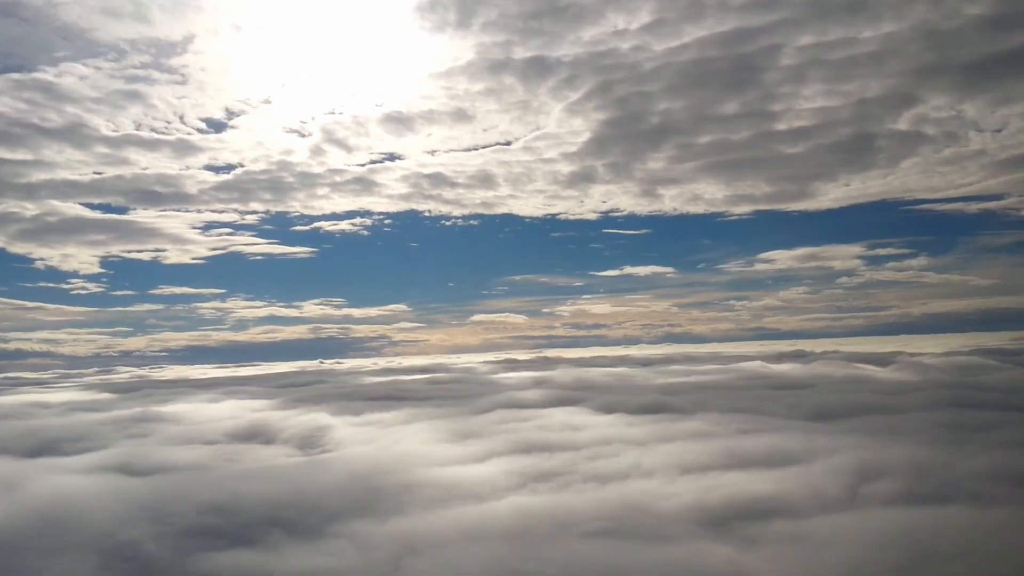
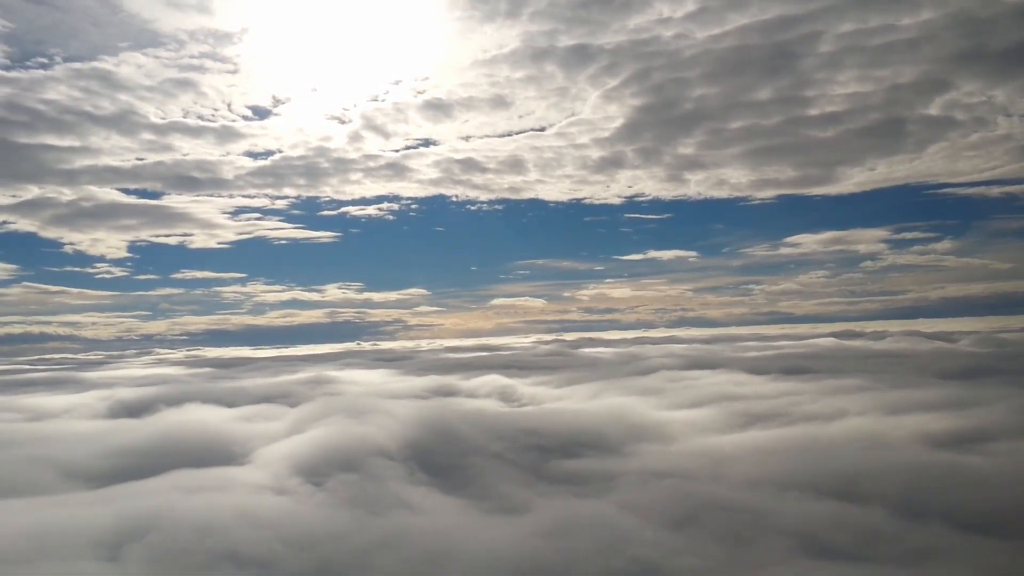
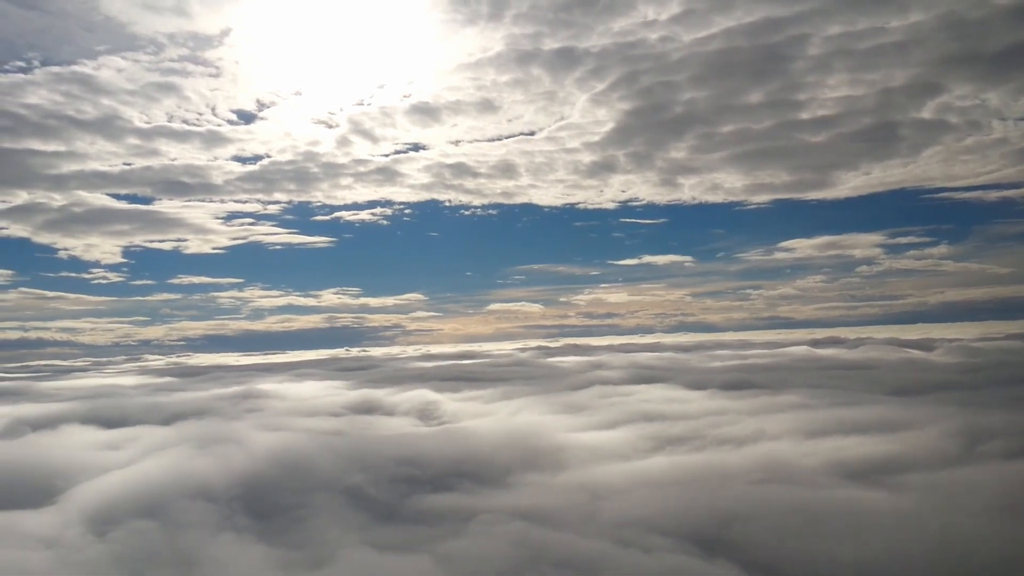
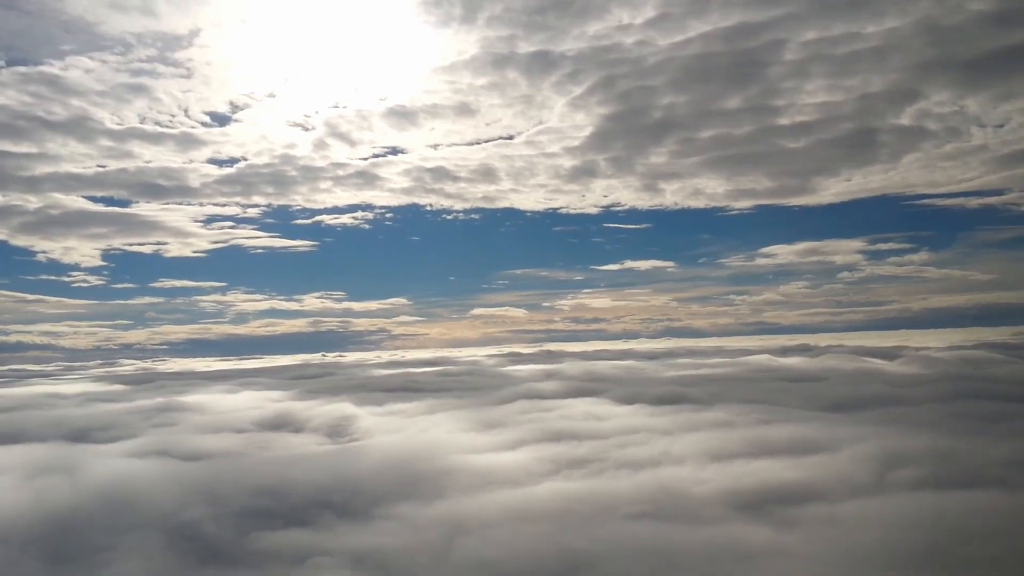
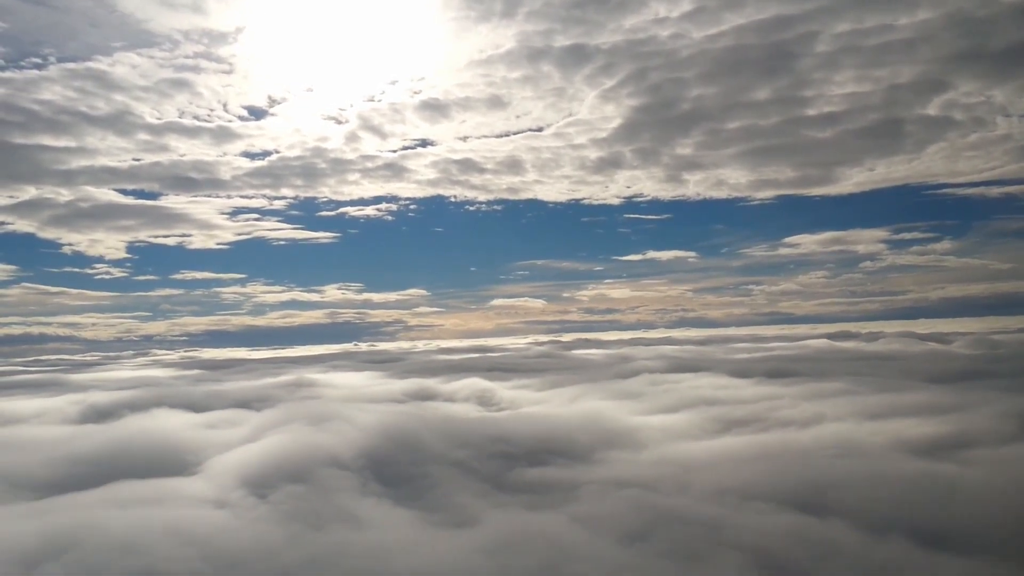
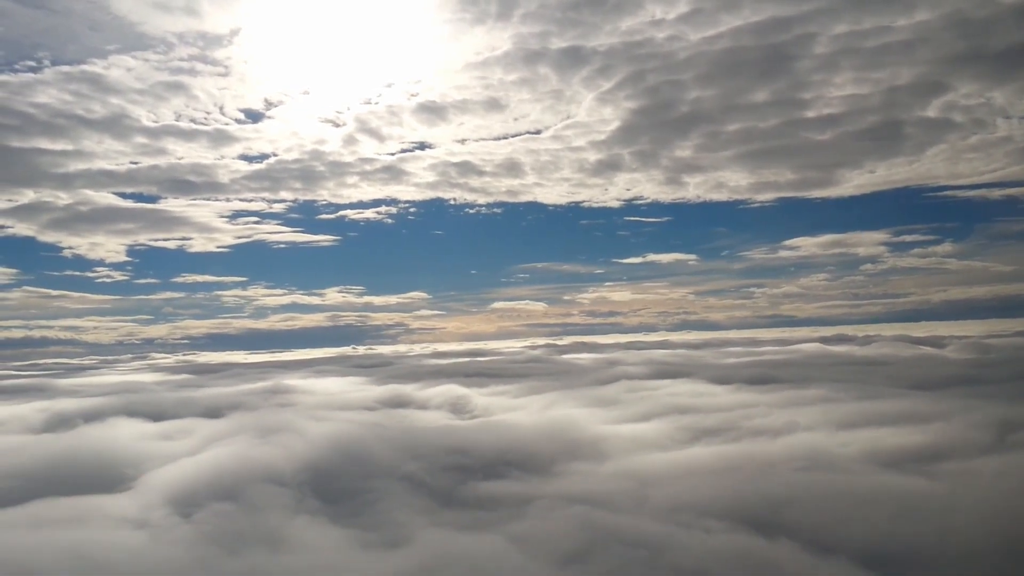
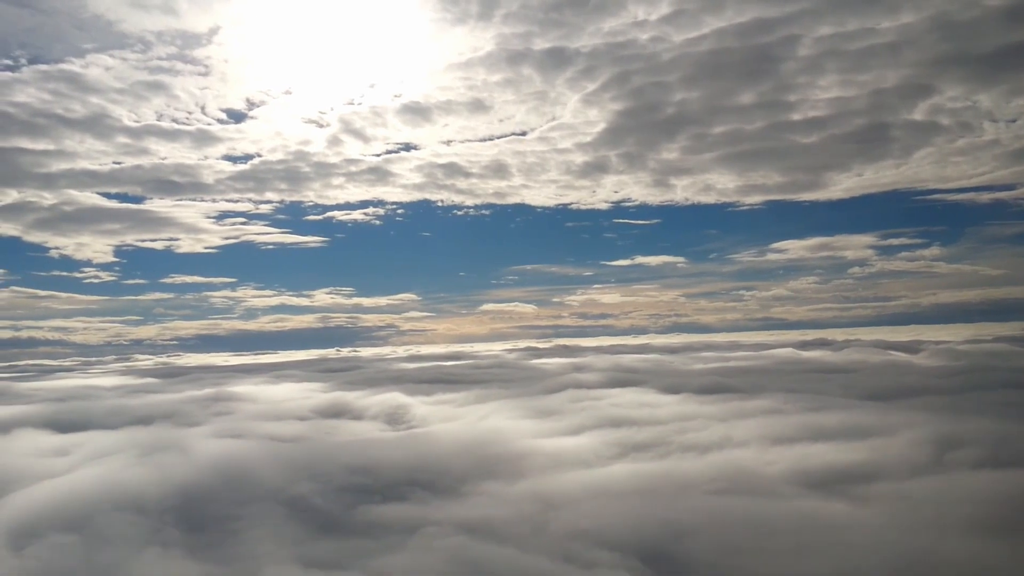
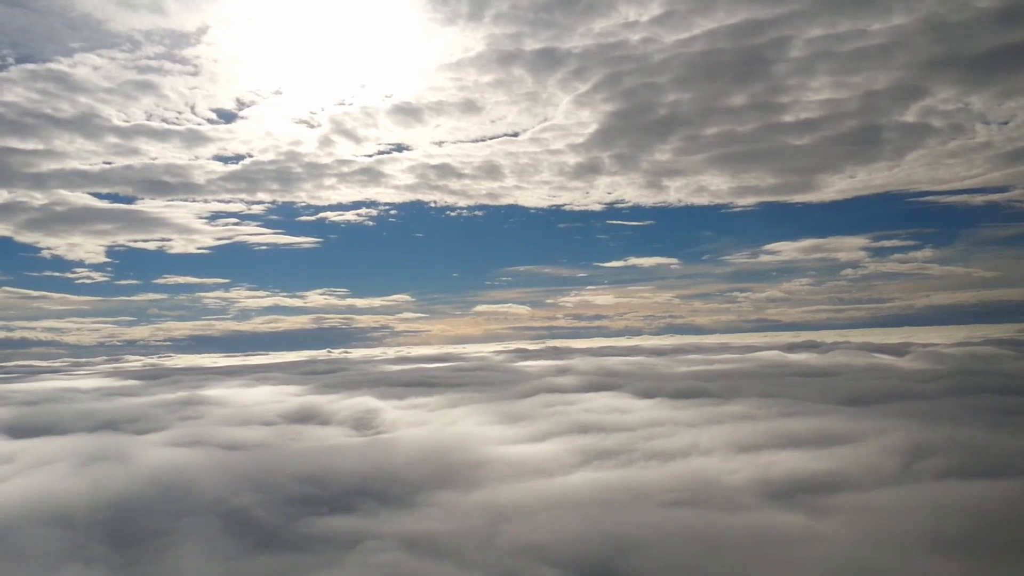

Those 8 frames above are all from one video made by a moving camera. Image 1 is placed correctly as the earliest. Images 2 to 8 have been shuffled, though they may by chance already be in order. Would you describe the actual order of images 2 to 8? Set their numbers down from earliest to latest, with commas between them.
4, 8, 7, 3, 6, 5, 2
